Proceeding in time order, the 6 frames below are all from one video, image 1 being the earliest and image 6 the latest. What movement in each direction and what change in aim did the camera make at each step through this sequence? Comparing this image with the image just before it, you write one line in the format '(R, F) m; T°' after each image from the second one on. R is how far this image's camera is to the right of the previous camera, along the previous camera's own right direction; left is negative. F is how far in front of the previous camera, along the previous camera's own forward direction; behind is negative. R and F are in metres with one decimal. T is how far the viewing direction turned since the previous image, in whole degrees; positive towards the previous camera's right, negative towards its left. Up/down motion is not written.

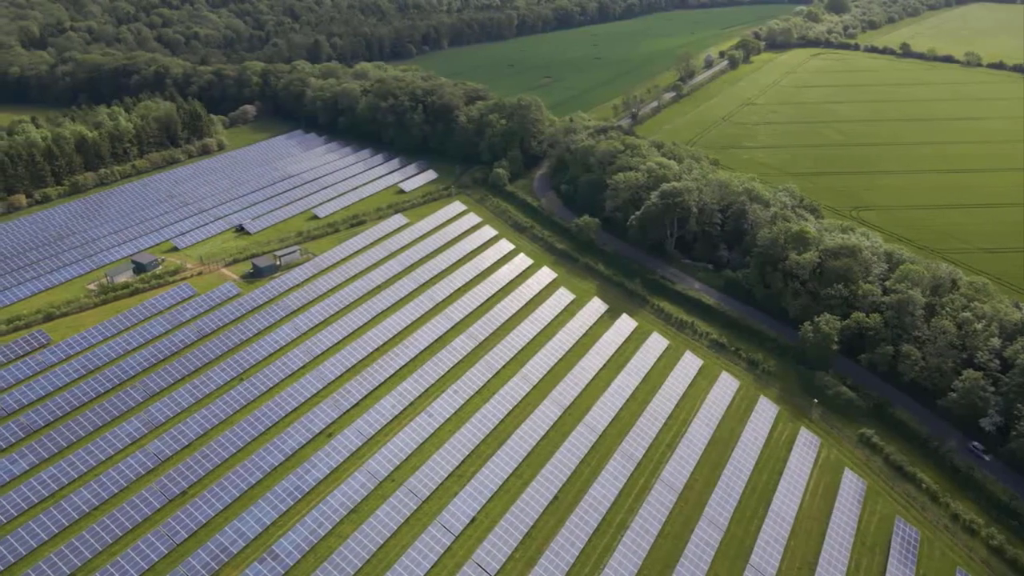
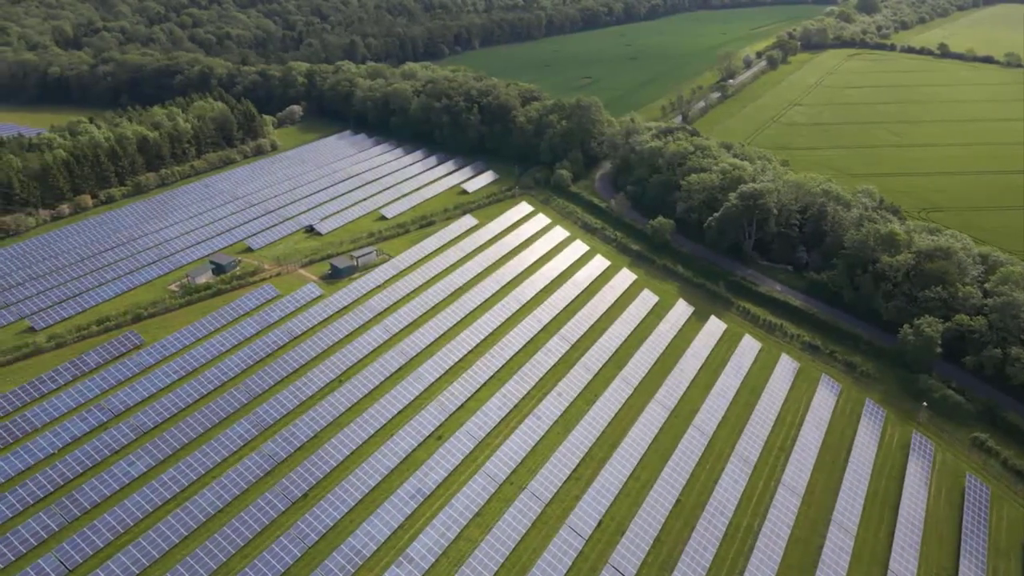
(-7.4, +0.1) m; 0°
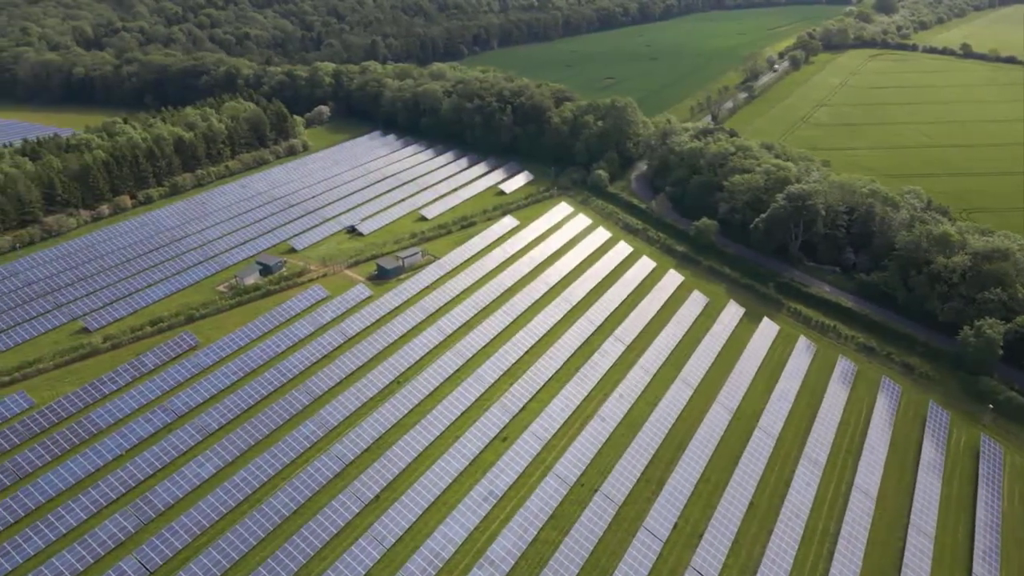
(-4.4, +0.1) m; 0°
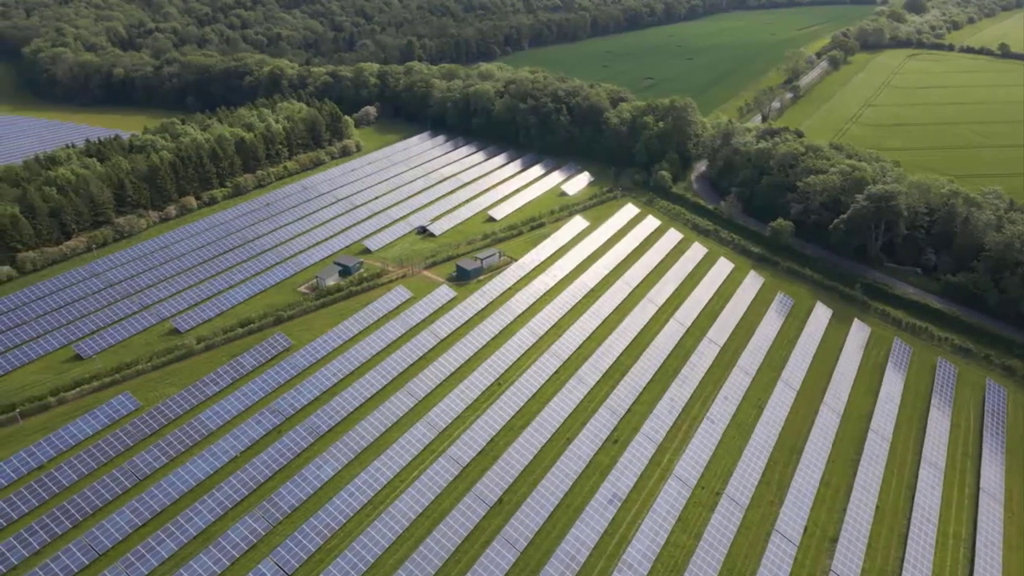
(-7.4, +0.2) m; 0°
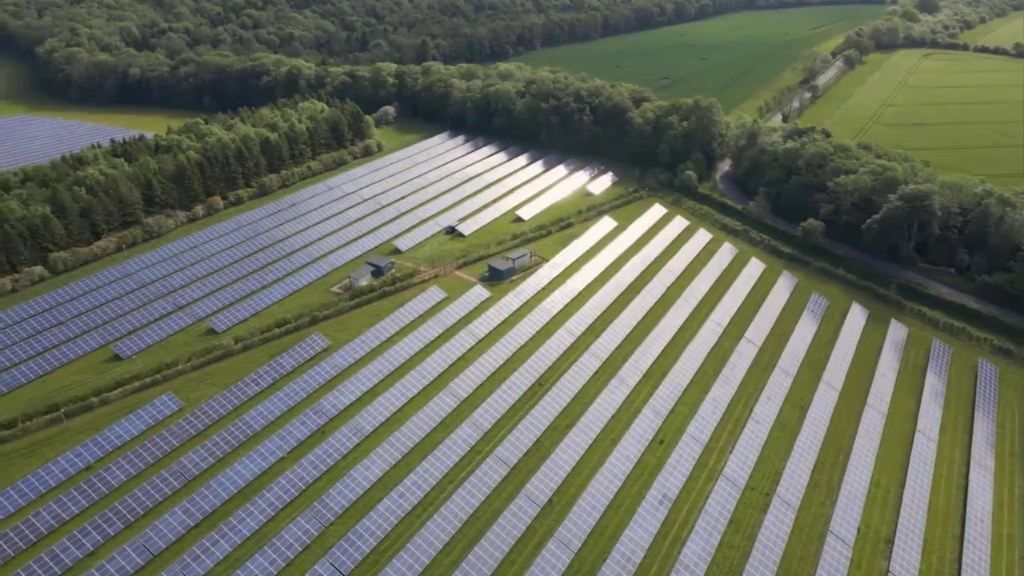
(-3.0, +0.1) m; 0°
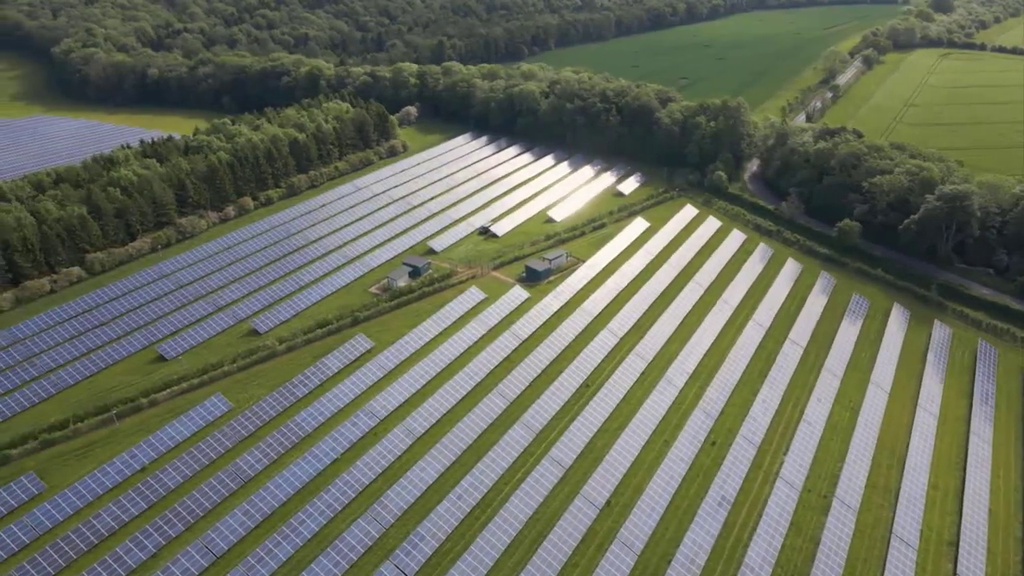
(-3.5, +0.1) m; 0°
